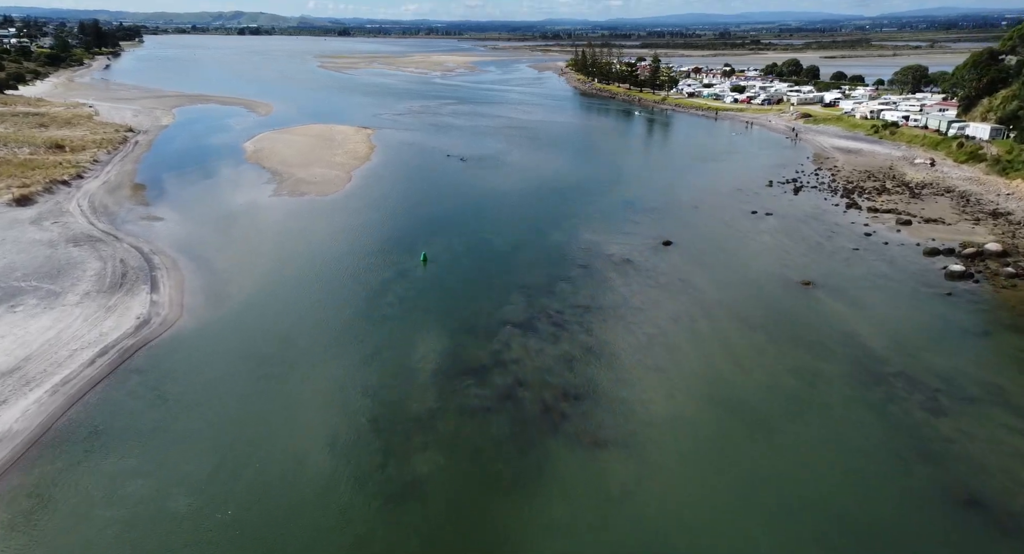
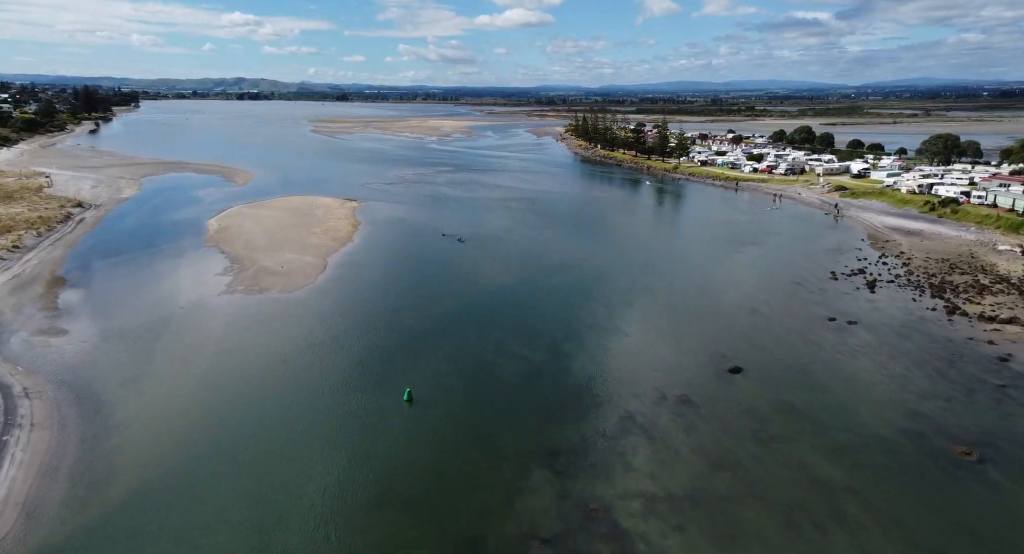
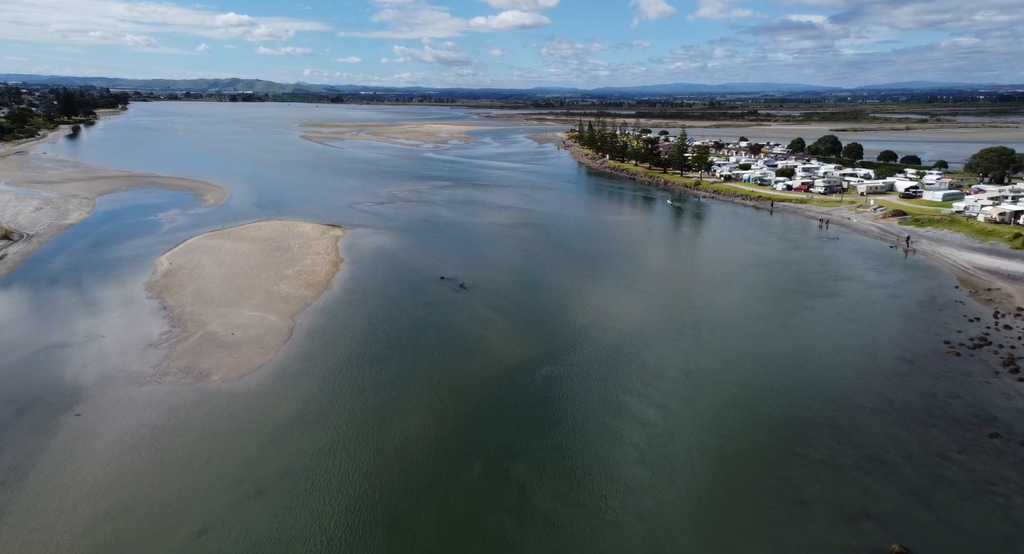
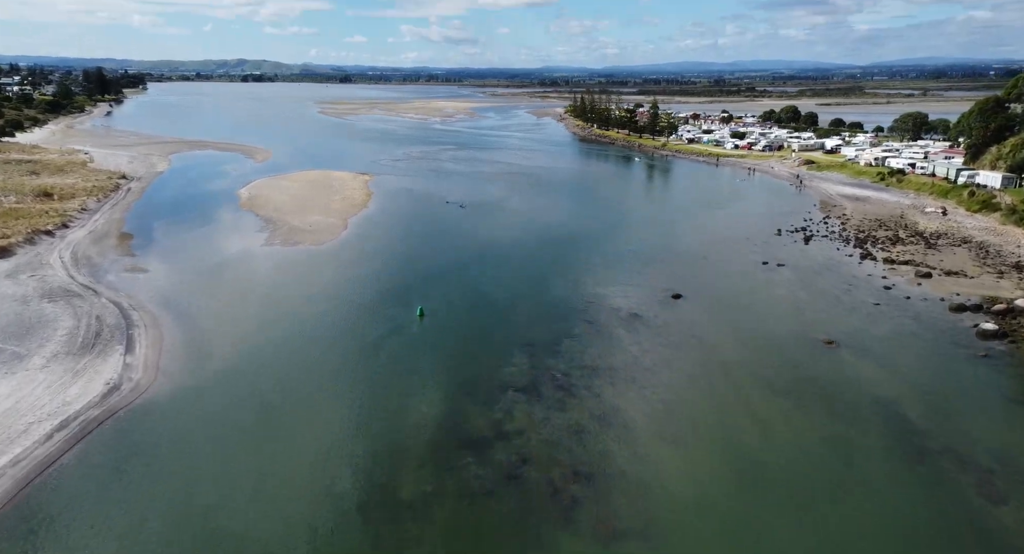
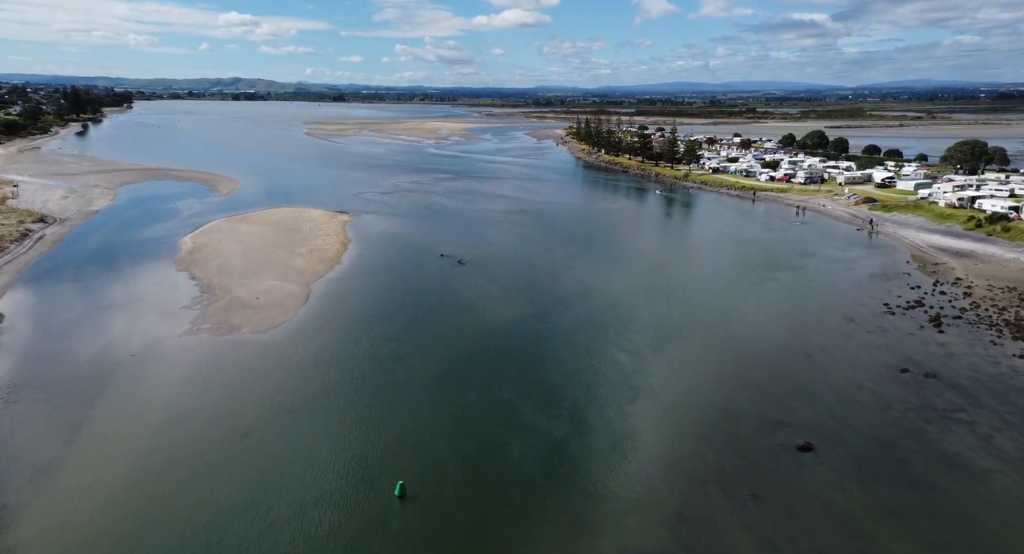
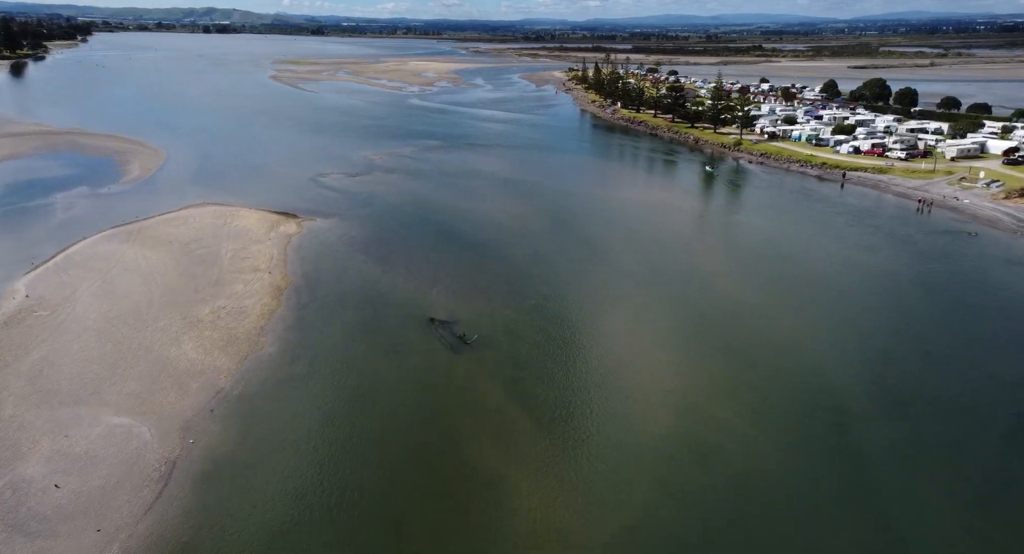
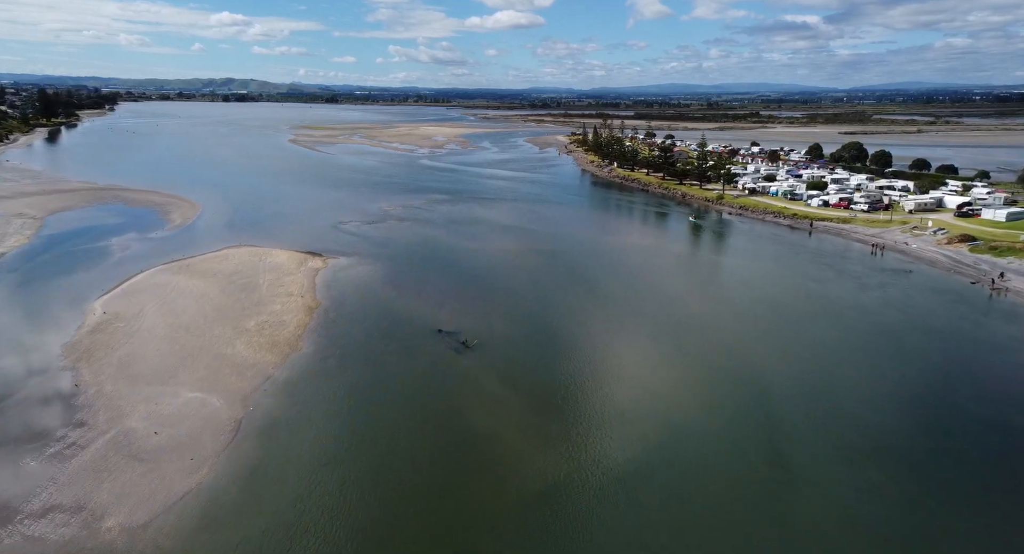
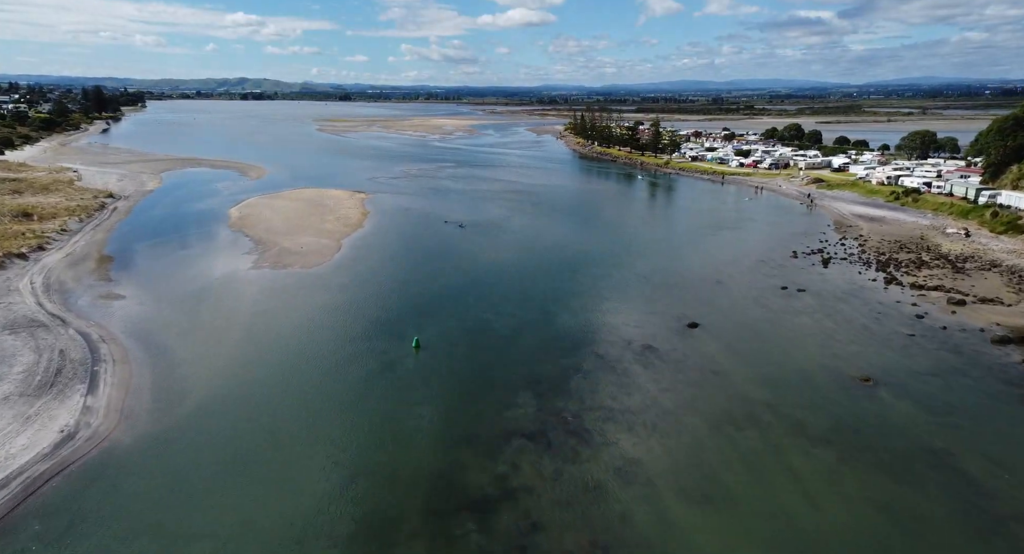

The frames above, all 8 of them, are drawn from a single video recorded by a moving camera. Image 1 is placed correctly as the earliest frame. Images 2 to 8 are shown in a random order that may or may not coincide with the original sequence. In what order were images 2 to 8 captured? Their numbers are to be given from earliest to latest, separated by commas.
4, 8, 2, 5, 3, 7, 6
